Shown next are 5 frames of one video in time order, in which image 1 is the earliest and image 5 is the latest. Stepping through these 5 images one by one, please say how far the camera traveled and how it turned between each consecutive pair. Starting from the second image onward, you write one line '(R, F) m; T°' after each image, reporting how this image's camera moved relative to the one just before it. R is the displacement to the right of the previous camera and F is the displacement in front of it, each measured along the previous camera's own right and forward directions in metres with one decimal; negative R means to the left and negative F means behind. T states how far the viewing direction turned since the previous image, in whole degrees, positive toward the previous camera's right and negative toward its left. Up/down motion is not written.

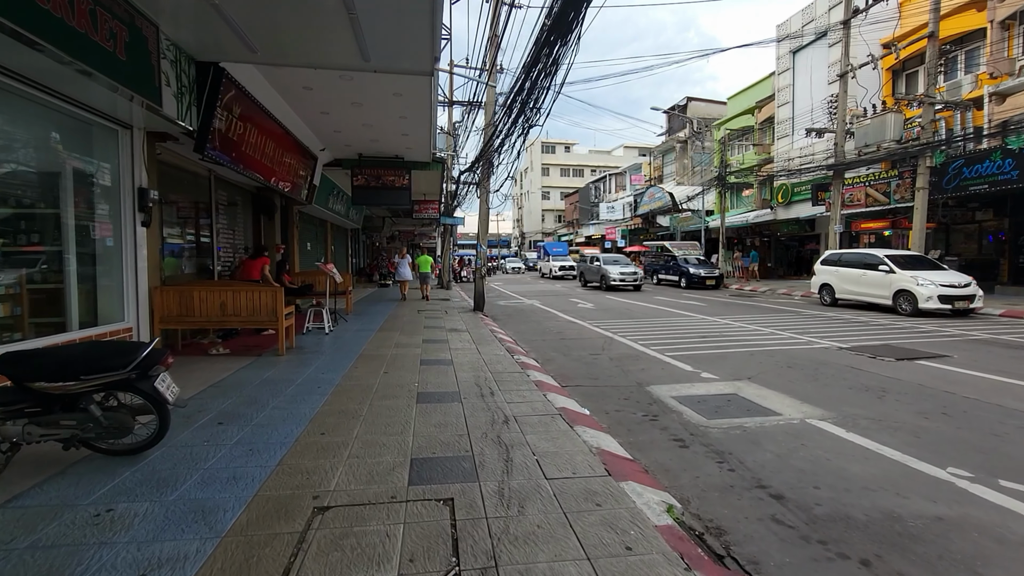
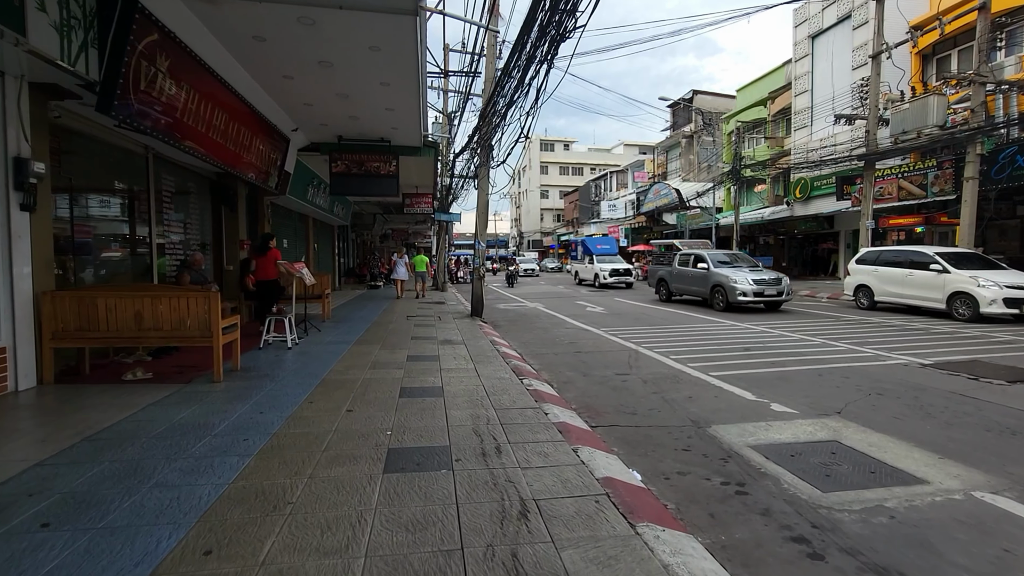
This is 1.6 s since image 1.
(-0.1, +1.7) m; 0°
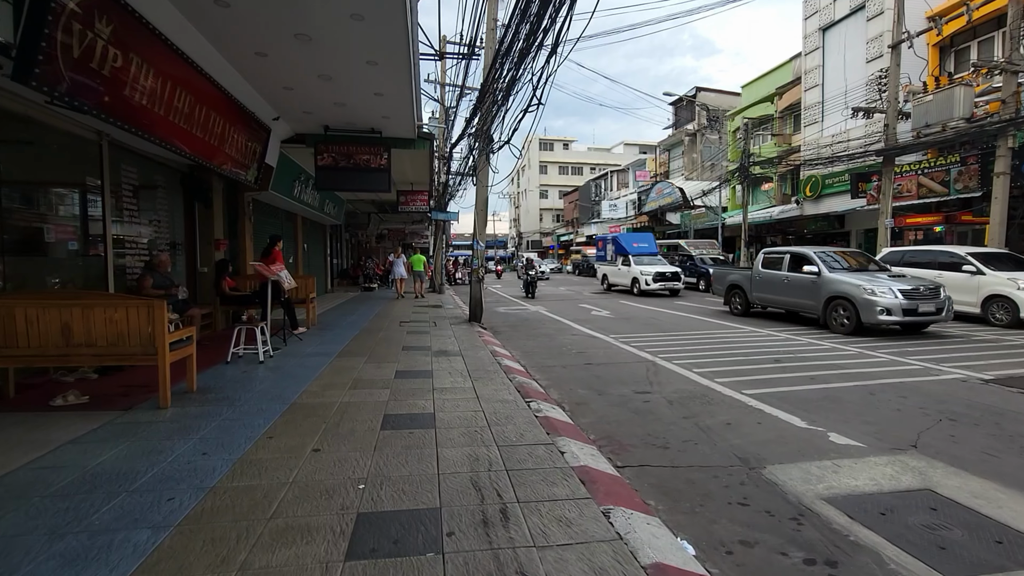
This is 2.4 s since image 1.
(-0.1, +0.9) m; 0°
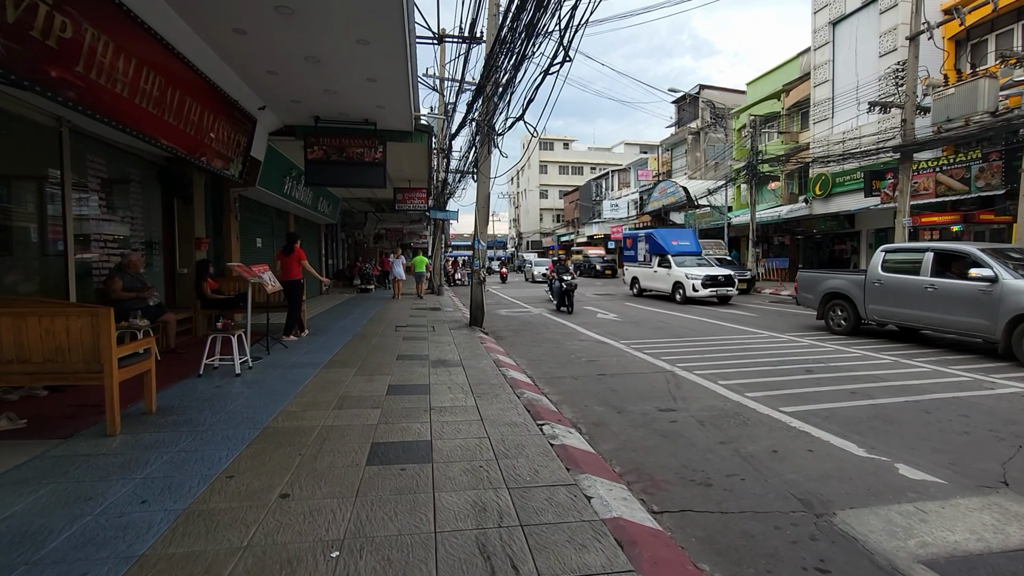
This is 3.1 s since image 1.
(-0.1, +0.7) m; 0°
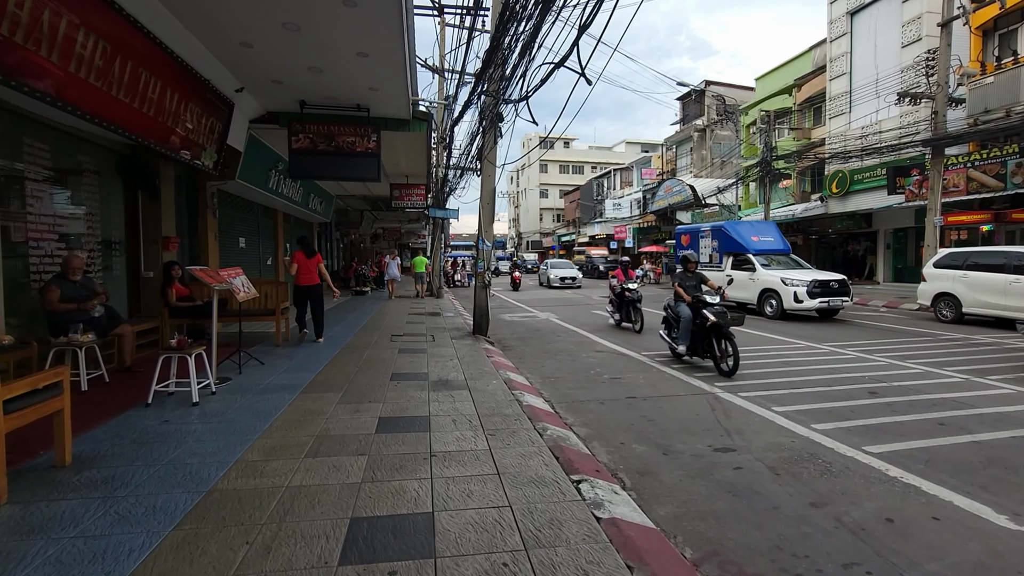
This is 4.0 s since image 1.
(-0.2, +1.0) m; 0°
